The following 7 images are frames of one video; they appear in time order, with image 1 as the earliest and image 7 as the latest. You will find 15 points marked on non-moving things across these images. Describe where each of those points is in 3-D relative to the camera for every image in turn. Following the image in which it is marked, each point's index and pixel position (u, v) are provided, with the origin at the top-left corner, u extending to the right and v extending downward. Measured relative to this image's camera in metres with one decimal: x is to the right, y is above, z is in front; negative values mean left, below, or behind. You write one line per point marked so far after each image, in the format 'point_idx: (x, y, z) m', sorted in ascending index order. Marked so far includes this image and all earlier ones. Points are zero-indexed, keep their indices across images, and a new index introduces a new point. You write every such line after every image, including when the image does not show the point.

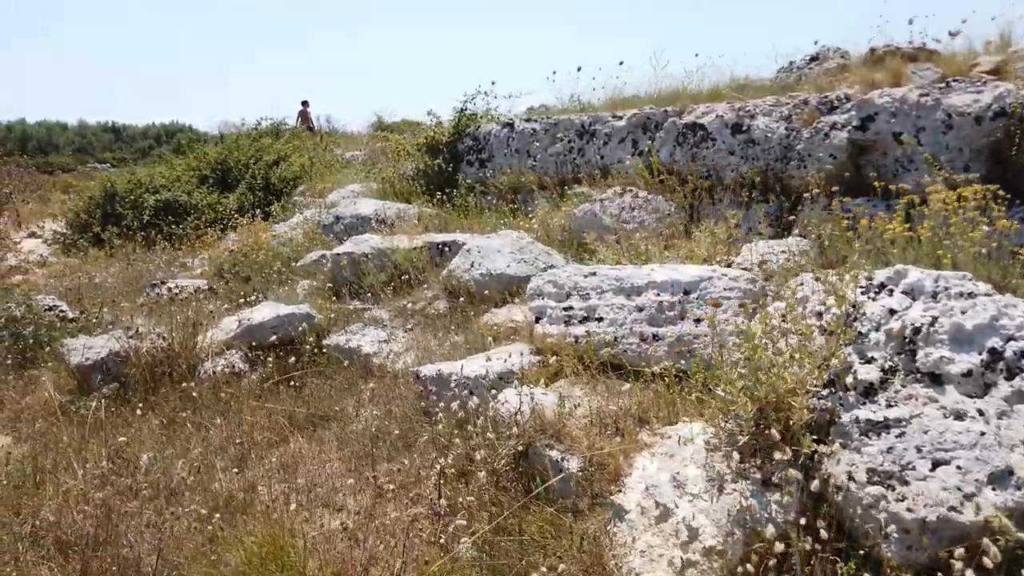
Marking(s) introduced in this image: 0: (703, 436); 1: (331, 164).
0: (+0.8, -0.6, +2.9) m
1: (-4.4, +3.0, +17.0) m
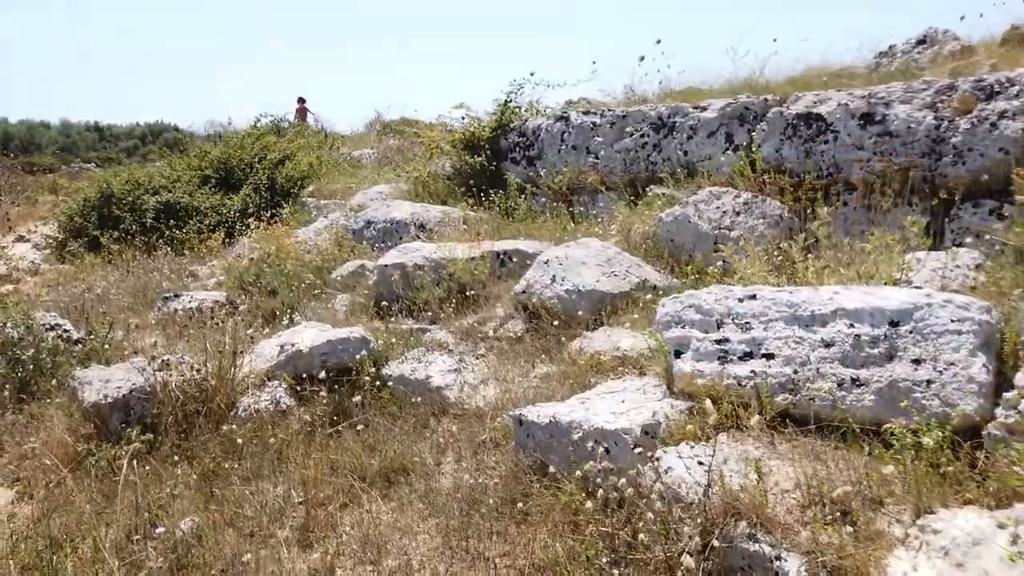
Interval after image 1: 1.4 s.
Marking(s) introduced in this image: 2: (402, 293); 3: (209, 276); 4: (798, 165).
0: (+1.5, -0.7, +2.1) m
1: (-3.9, +2.8, +16.1) m
2: (-0.9, 0.0, +5.9) m
3: (-4.0, +0.1, +9.1) m
4: (+2.1, +0.9, +5.1) m
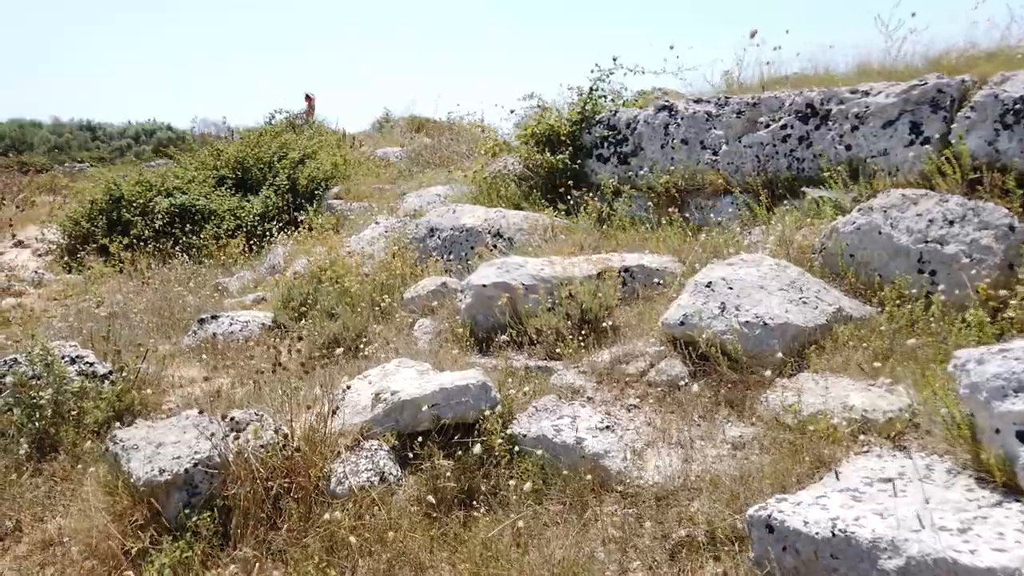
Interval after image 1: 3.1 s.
0: (+2.4, -0.9, +1.0) m
1: (-3.2, +2.7, +15.0) m
2: (0.0, -0.2, +4.8) m
3: (-3.1, -0.1, +8.1) m
4: (+3.0, +0.7, +4.1) m
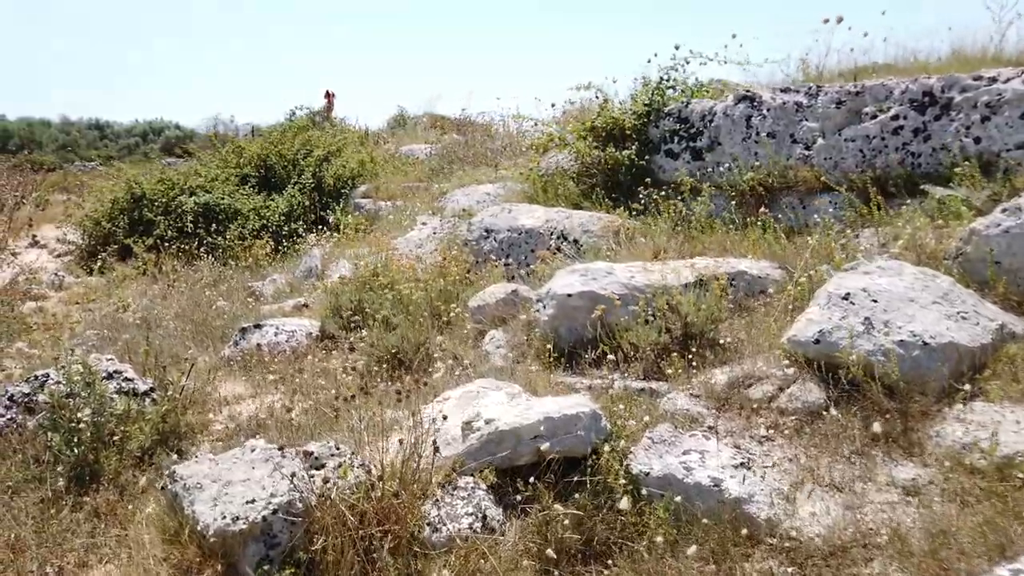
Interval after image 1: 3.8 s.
0: (+2.9, -1.0, +0.5) m
1: (-2.5, +2.6, +14.5) m
2: (+0.5, -0.3, +4.3) m
3: (-2.5, -0.1, +7.6) m
4: (+3.5, +0.7, +3.5) m
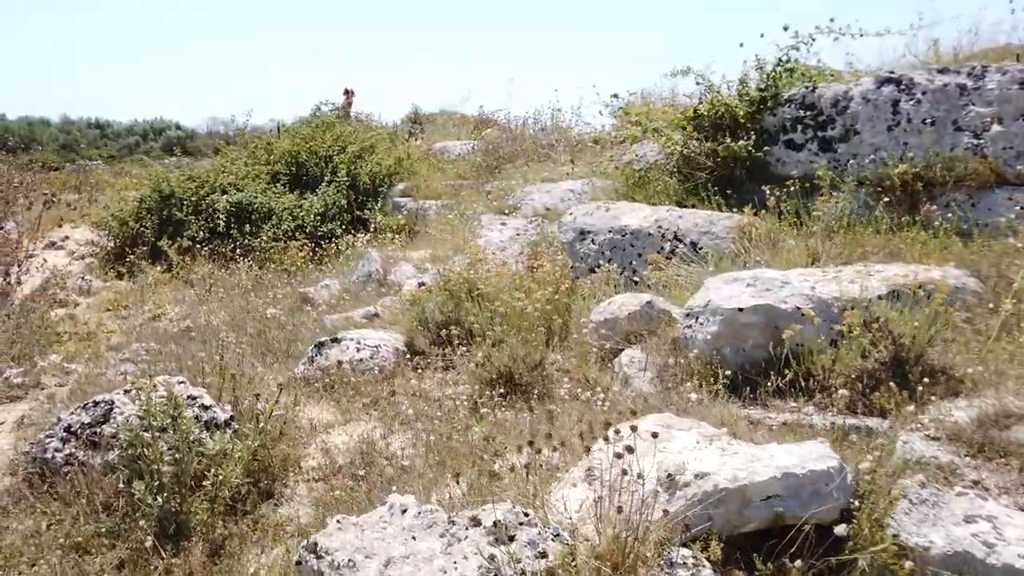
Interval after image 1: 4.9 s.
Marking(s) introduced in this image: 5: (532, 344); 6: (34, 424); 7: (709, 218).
0: (+3.7, -1.1, -0.2) m
1: (-1.7, +2.6, +13.8) m
2: (+1.3, -0.3, +3.6) m
3: (-1.7, -0.2, +6.9) m
4: (+4.3, +0.6, +2.8) m
5: (+0.1, -0.4, +4.5) m
6: (-3.4, -1.0, +4.9) m
7: (+1.5, +0.5, +5.4) m
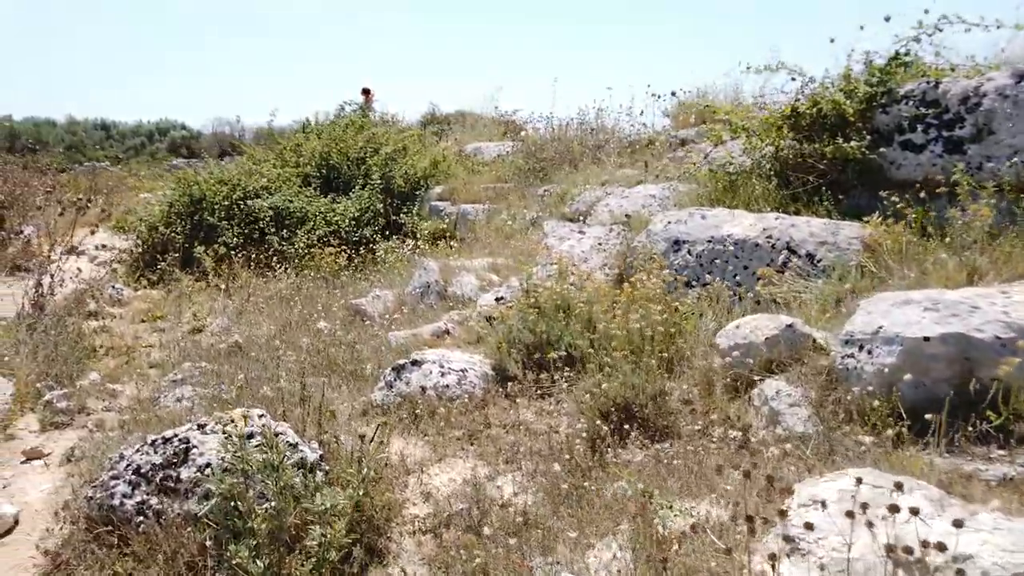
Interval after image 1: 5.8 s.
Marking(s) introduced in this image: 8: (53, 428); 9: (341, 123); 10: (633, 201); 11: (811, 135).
0: (+4.3, -1.2, -0.7) m
1: (-1.0, +2.5, +13.3) m
2: (+2.0, -0.5, +3.1) m
3: (-1.0, -0.3, +6.4) m
4: (+5.0, +0.5, +2.3) m
5: (+0.8, -0.5, +4.0) m
6: (-2.7, -1.1, +4.4) m
7: (+2.2, +0.4, +4.9) m
8: (-3.4, -1.0, +5.1) m
9: (-3.4, +3.4, +14.2) m
10: (+1.1, +0.8, +6.3) m
11: (+2.4, +1.2, +5.5) m
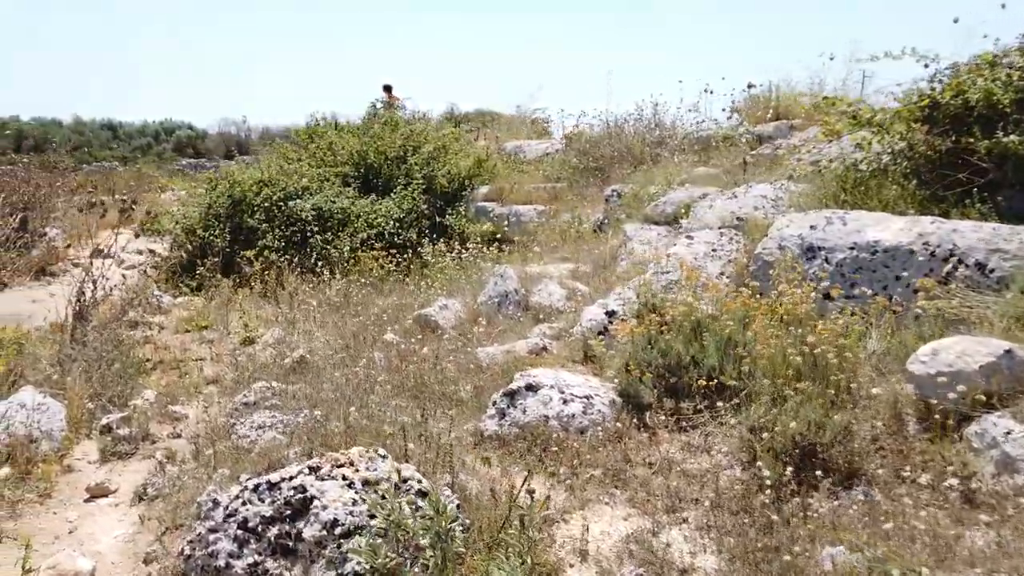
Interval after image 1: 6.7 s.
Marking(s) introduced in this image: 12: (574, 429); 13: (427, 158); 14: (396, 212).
0: (+5.1, -1.3, -1.3) m
1: (-0.1, +2.4, +12.7) m
2: (+2.7, -0.5, +2.5) m
3: (-0.3, -0.4, +5.8) m
4: (+5.7, +0.4, +1.7) m
5: (+1.6, -0.6, +3.5) m
6: (-1.9, -1.2, +3.9) m
7: (+3.0, +0.3, +4.3) m
8: (-2.6, -1.1, +4.6) m
9: (-2.6, +3.3, +13.7) m
10: (+1.9, +0.7, +5.8) m
11: (+3.1, +1.1, +4.9) m
12: (+0.4, -0.8, +3.9) m
13: (-1.4, +2.2, +11.7) m
14: (-1.6, +1.1, +10.3) m
